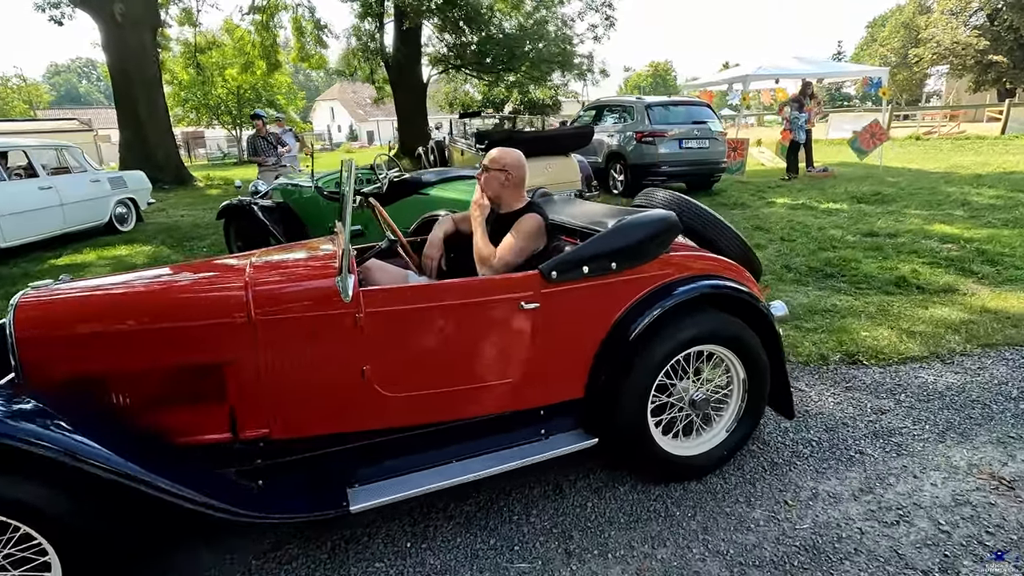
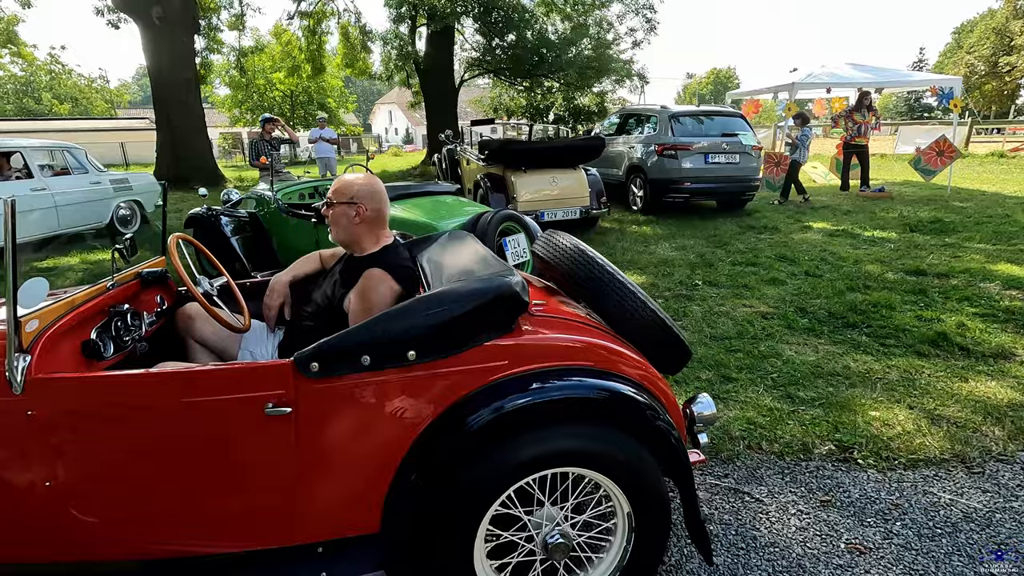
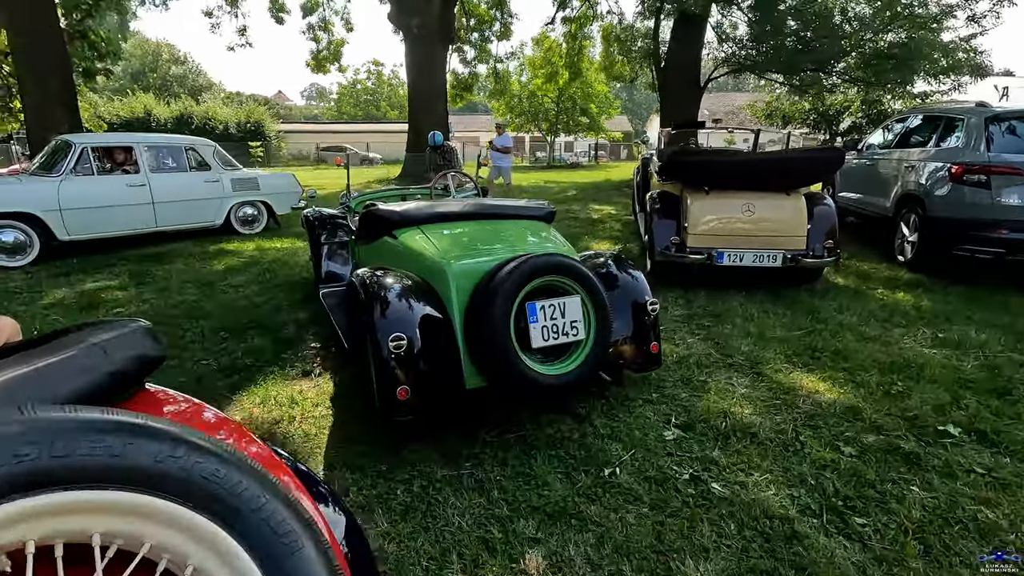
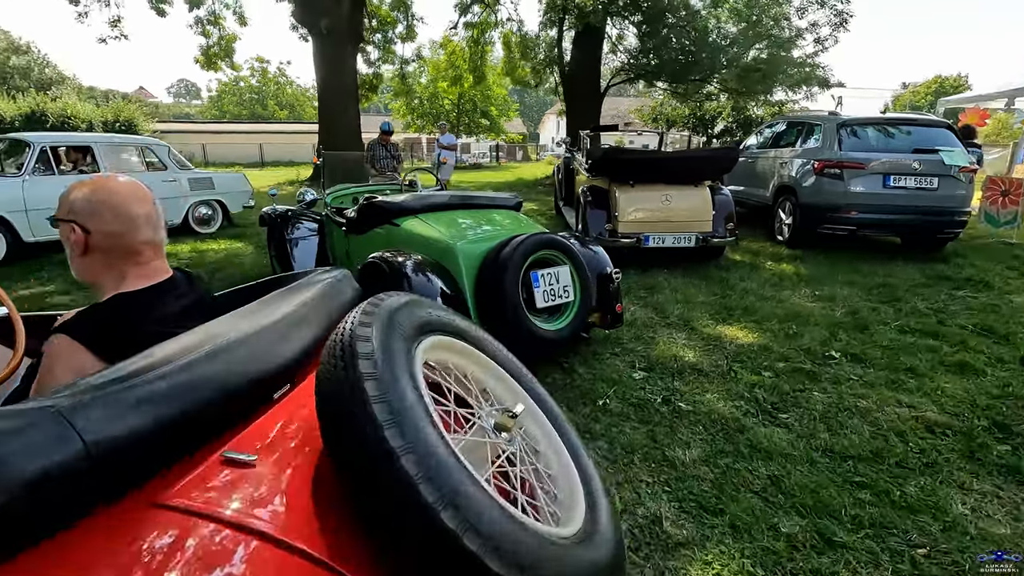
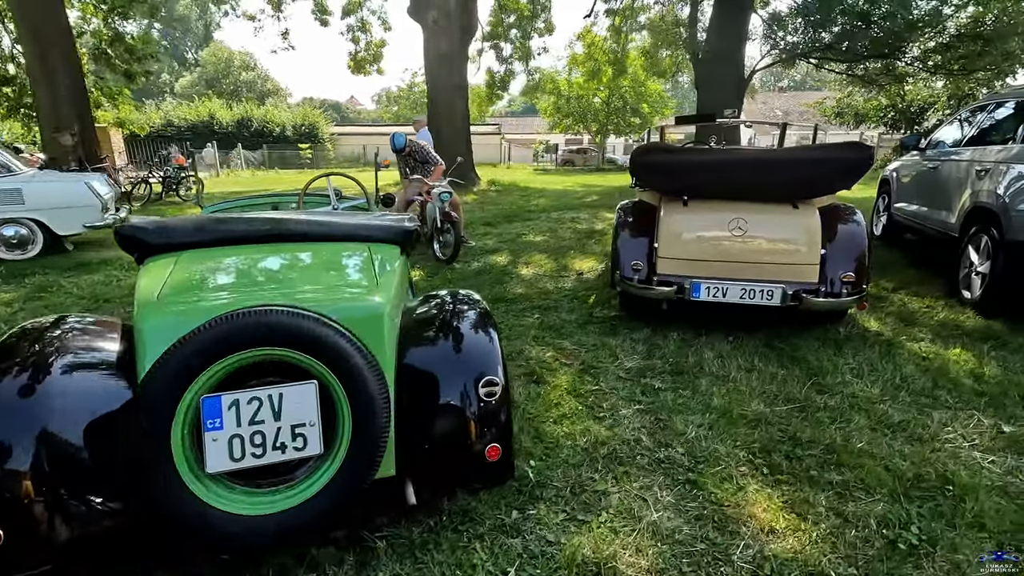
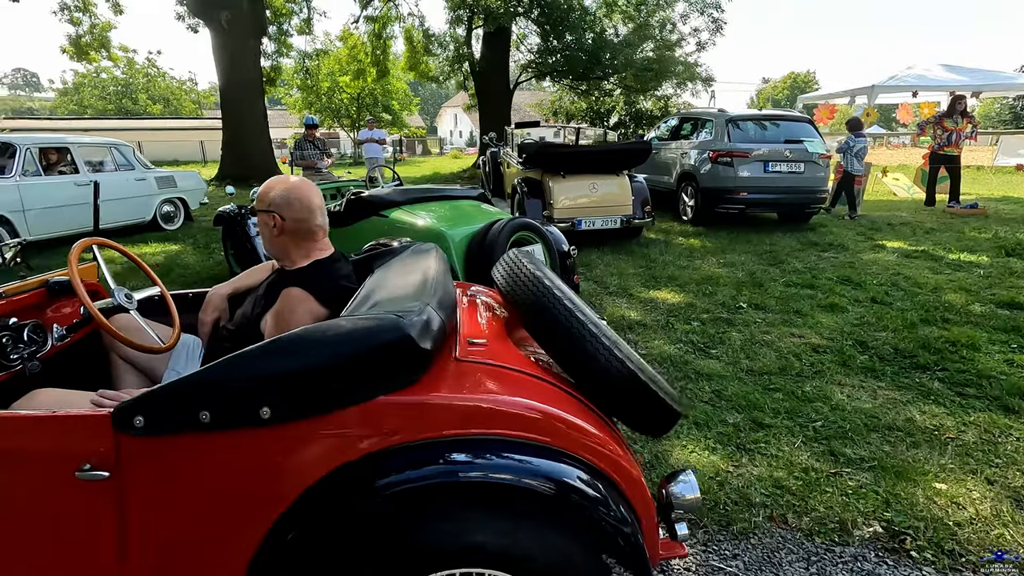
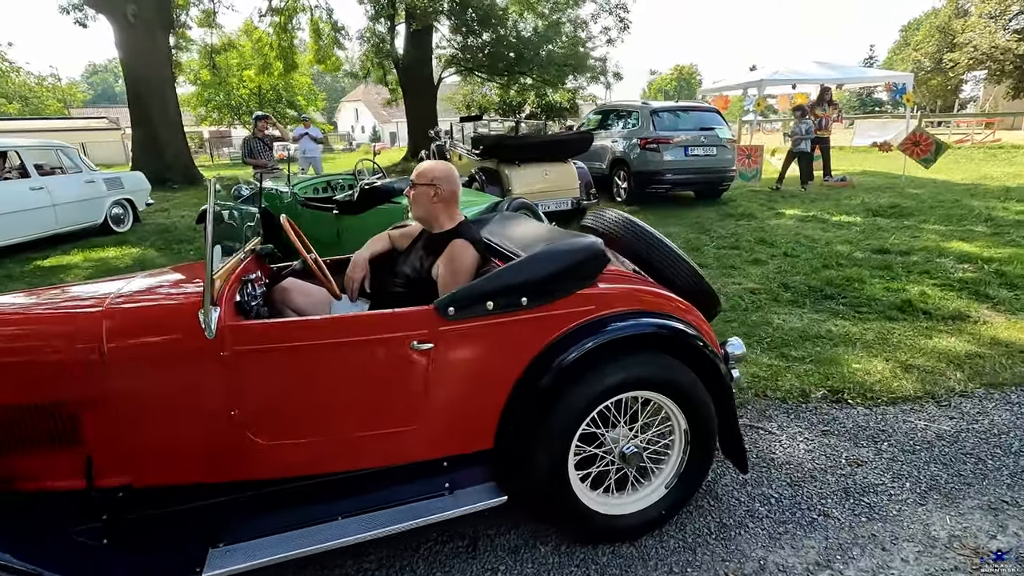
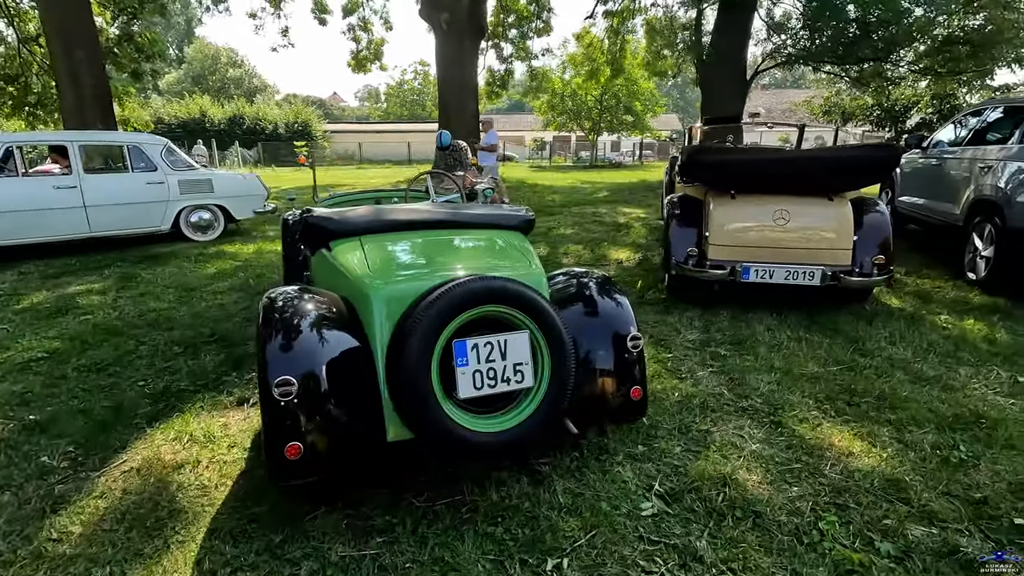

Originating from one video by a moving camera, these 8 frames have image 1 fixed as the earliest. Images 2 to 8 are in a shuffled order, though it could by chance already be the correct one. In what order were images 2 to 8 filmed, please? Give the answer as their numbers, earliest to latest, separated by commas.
7, 2, 6, 4, 3, 8, 5
